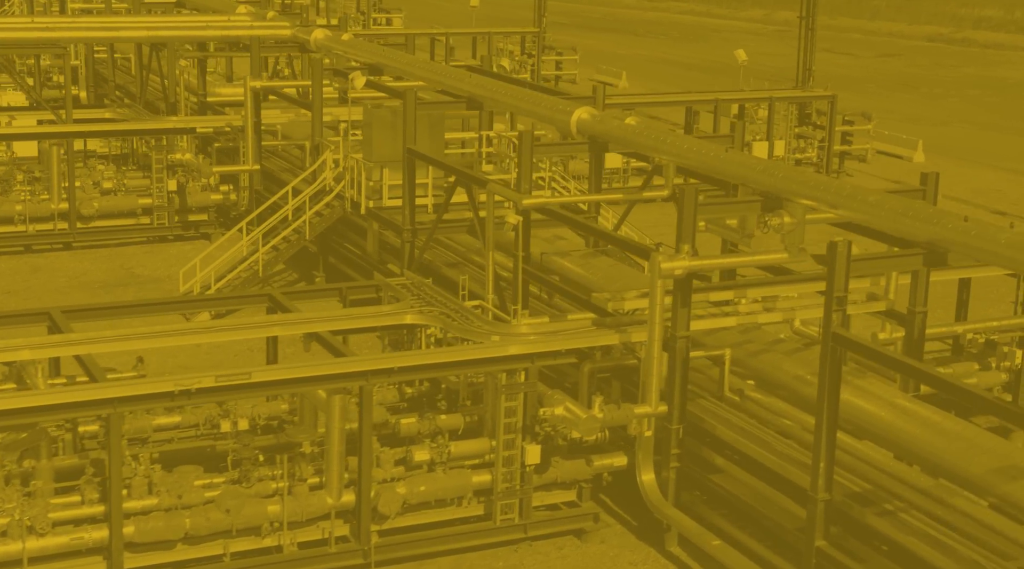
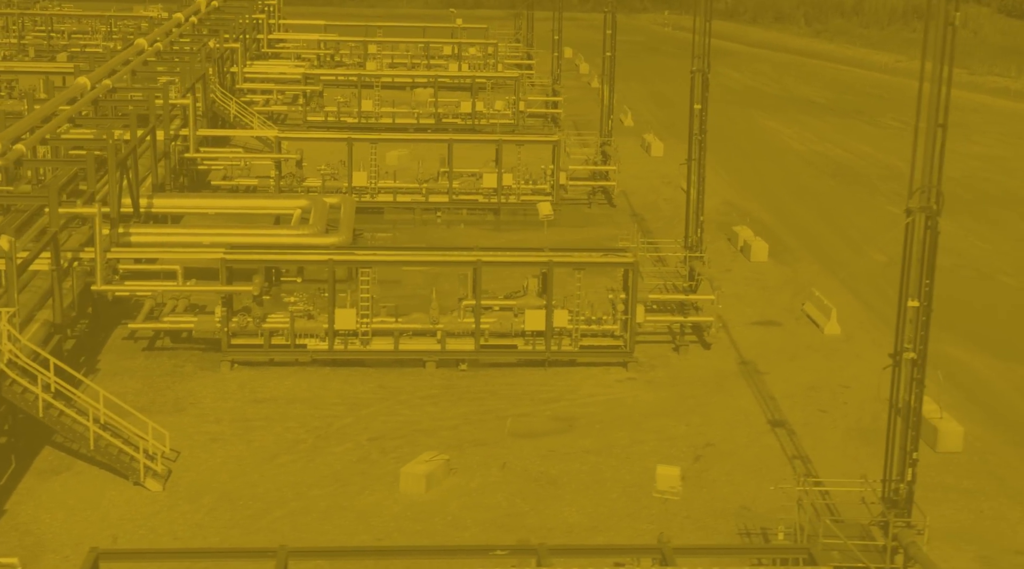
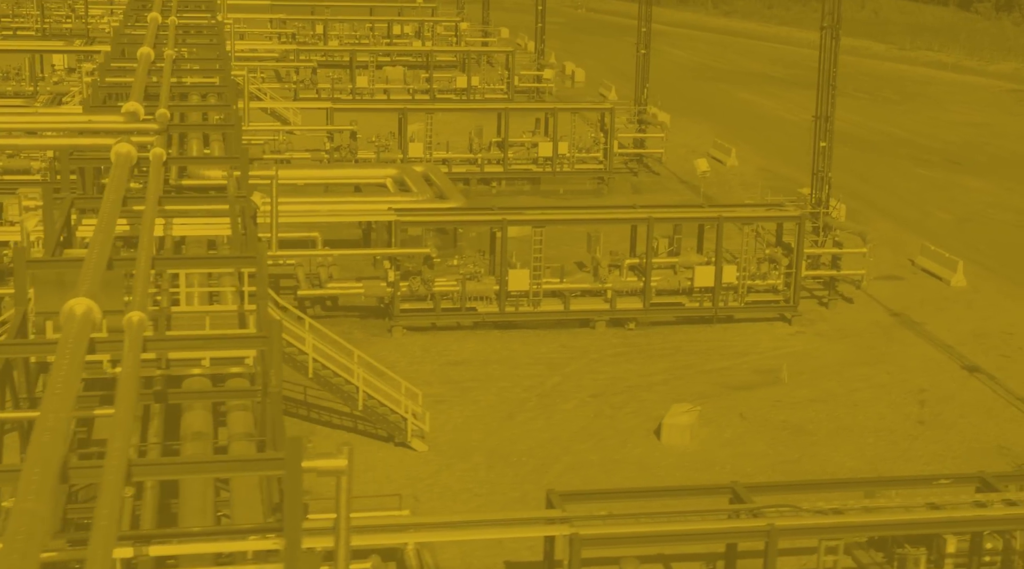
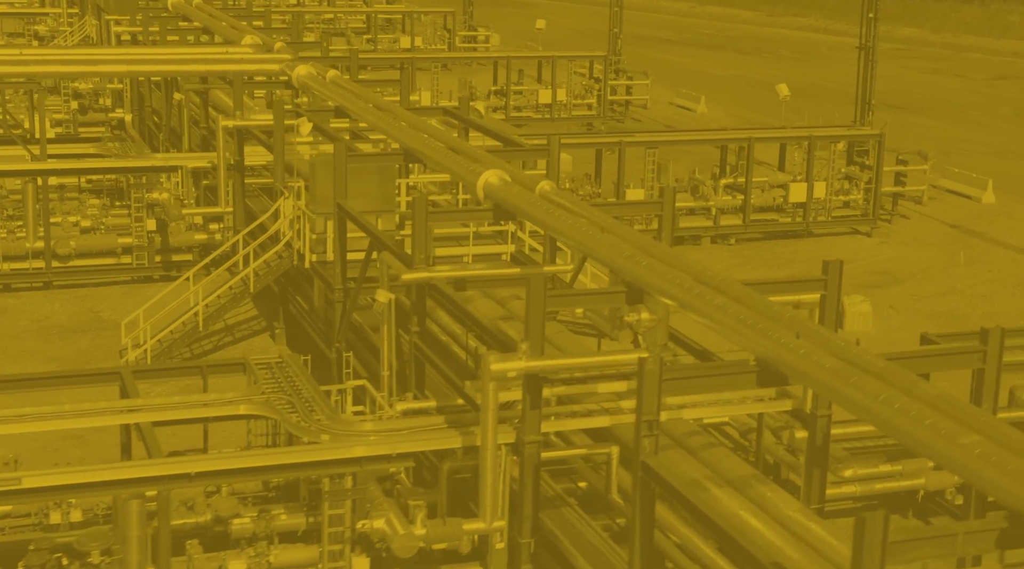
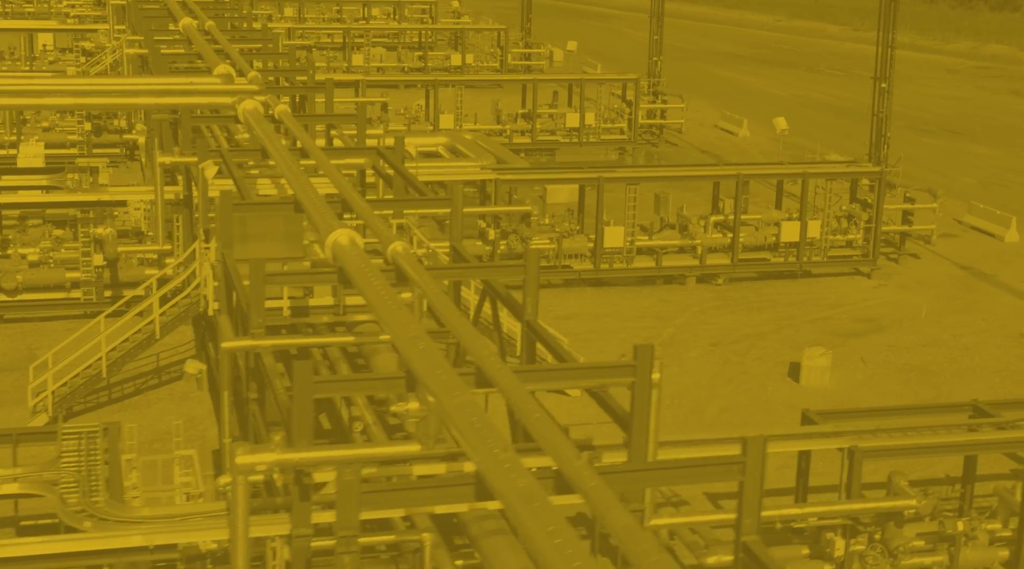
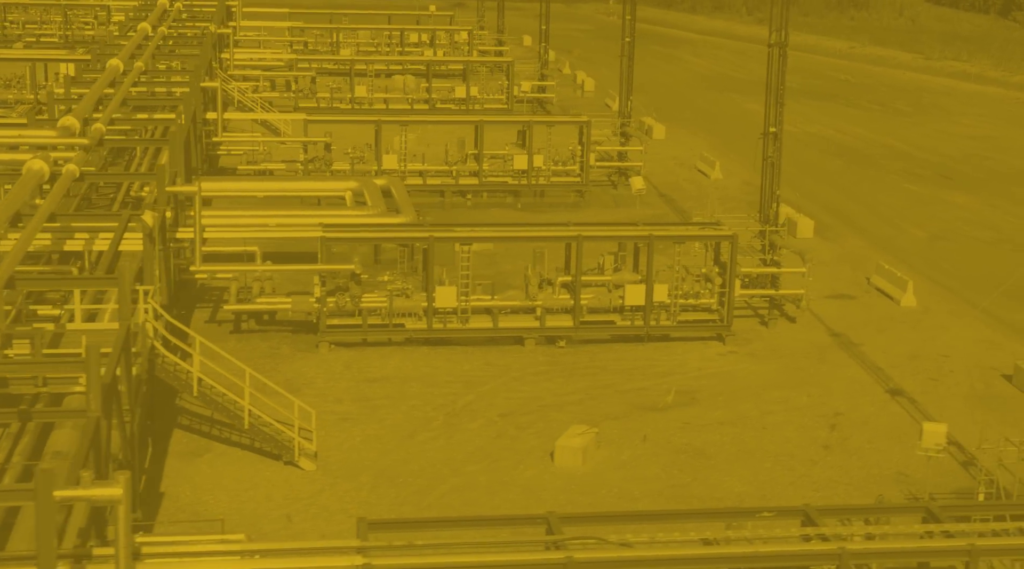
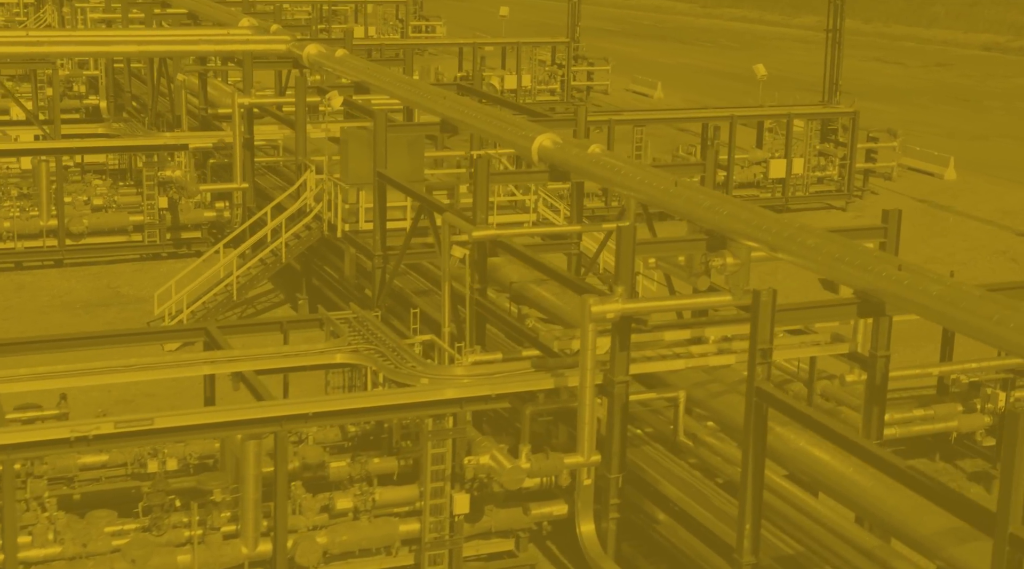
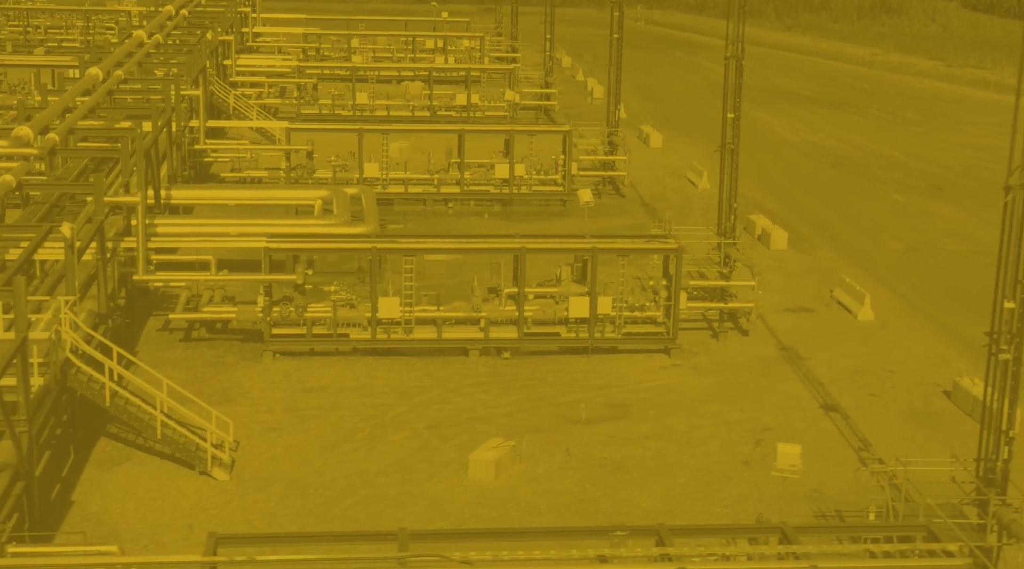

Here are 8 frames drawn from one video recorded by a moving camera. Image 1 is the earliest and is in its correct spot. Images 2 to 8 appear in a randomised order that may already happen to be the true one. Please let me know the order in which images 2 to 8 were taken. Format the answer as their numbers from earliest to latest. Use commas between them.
7, 4, 5, 3, 6, 8, 2
